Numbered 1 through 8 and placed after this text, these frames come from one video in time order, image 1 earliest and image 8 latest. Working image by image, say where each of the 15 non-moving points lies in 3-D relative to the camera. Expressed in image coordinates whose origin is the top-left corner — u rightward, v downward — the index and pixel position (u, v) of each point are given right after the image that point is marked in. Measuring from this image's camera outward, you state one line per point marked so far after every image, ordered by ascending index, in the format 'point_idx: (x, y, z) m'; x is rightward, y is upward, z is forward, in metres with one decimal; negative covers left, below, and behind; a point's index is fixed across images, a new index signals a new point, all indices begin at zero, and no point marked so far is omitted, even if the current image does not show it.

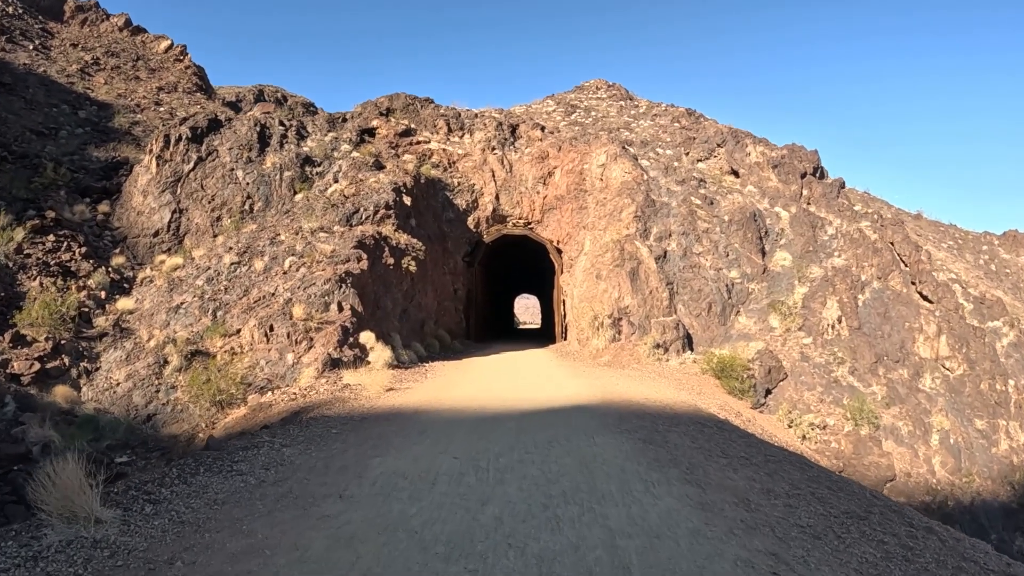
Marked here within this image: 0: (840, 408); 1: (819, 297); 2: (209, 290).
0: (+8.6, -3.1, +15.2) m
1: (+9.6, -0.2, +18.1) m
2: (-7.8, -0.1, +14.8) m
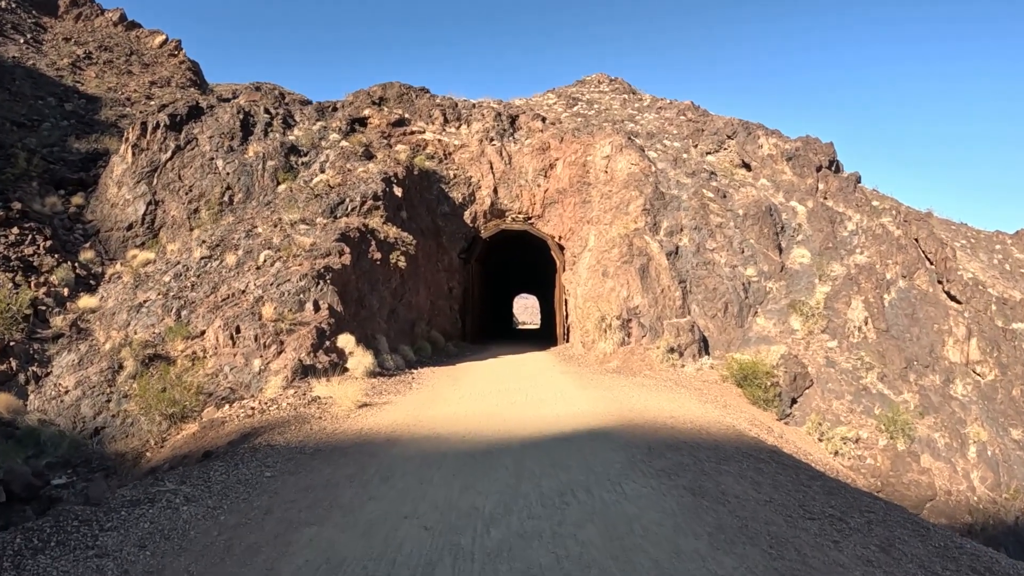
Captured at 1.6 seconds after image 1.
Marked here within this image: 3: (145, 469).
0: (+8.6, -3.1, +13.8) m
1: (+9.5, -0.2, +16.7) m
2: (-7.8, 0.0, +13.4) m
3: (-5.3, -2.6, +8.4) m
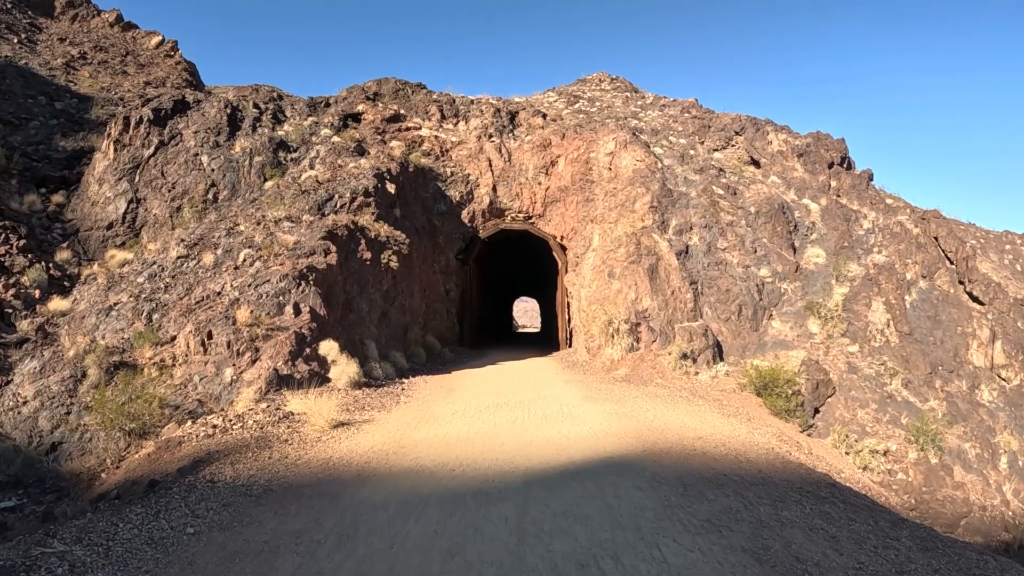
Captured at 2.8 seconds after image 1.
0: (+8.6, -3.1, +12.9) m
1: (+9.5, -0.2, +15.8) m
2: (-7.8, 0.0, +12.4) m
3: (-5.3, -2.6, +7.4) m
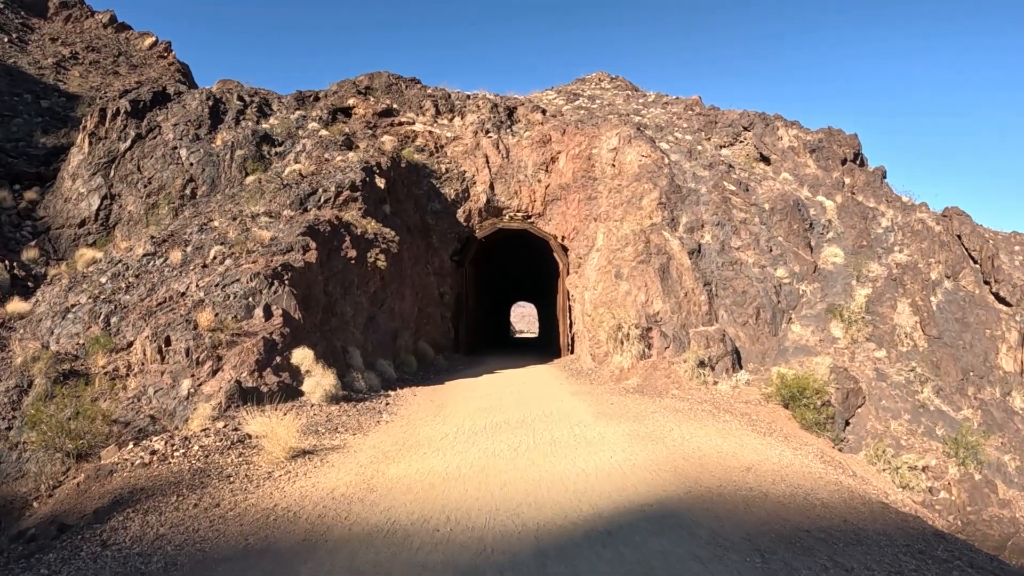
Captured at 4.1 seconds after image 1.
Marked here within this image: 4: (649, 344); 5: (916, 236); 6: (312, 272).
0: (+8.6, -3.1, +11.7) m
1: (+9.5, -0.3, +14.7) m
2: (-7.8, 0.0, +11.3) m
3: (-5.3, -2.6, +6.2) m
4: (+3.3, -1.4, +14.1) m
5: (+11.5, +1.5, +16.5) m
6: (-3.8, +0.3, +10.9) m
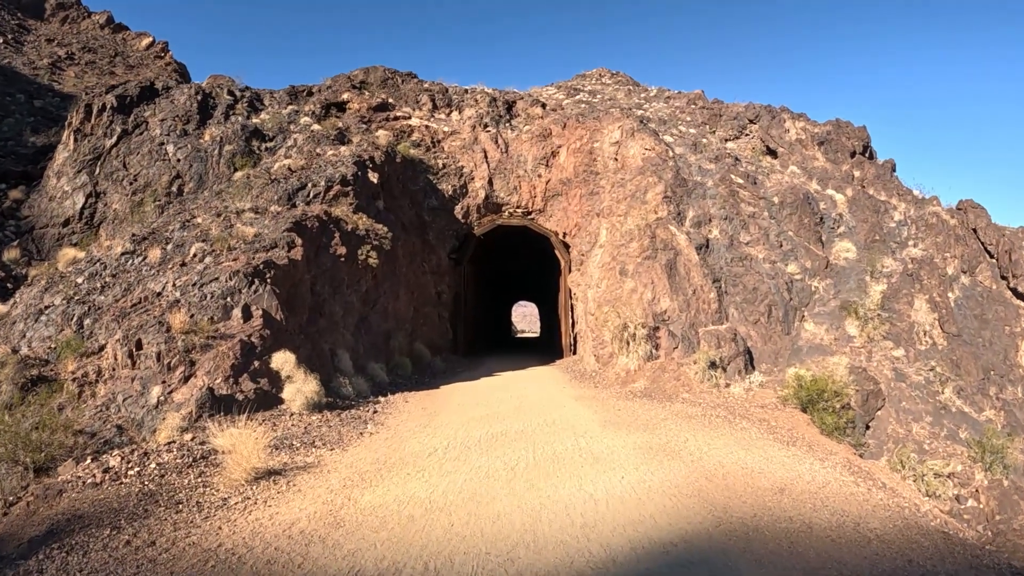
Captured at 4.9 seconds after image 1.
0: (+8.6, -3.0, +11.1) m
1: (+9.5, -0.2, +14.0) m
2: (-7.8, 0.0, +10.6) m
3: (-5.3, -2.6, +5.6) m
4: (+3.3, -1.3, +13.5) m
5: (+11.4, +1.6, +15.8) m
6: (-3.8, +0.3, +10.2) m
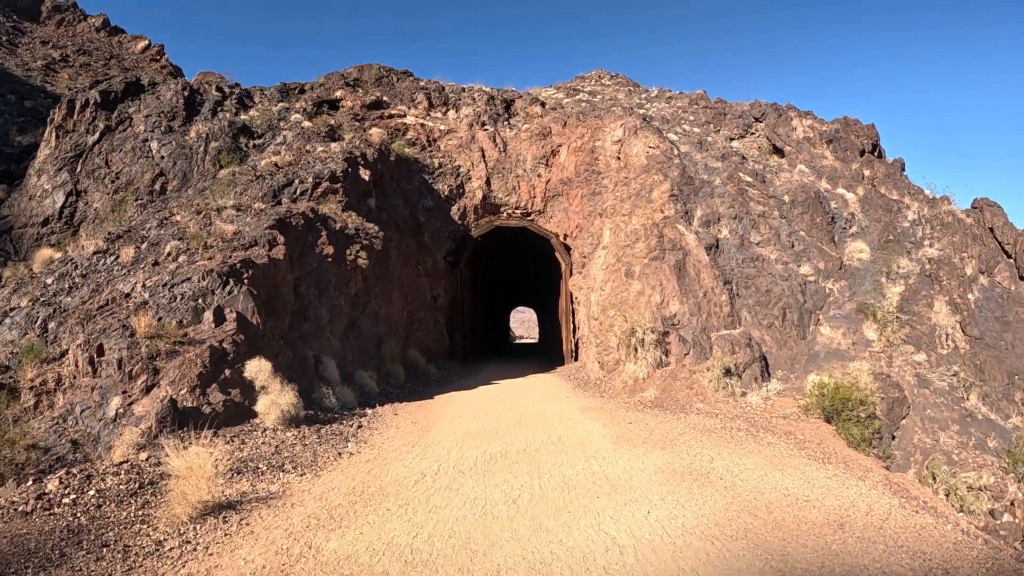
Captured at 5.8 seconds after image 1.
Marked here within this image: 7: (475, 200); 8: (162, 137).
0: (+8.6, -3.1, +10.4) m
1: (+9.4, -0.2, +13.3) m
2: (-7.8, -0.1, +9.9) m
3: (-5.3, -2.6, +4.8) m
4: (+3.3, -1.4, +12.7) m
5: (+11.4, +1.5, +15.1) m
6: (-3.8, +0.3, +9.5) m
7: (-1.2, +2.9, +18.8) m
8: (-10.3, +4.5, +17.1) m
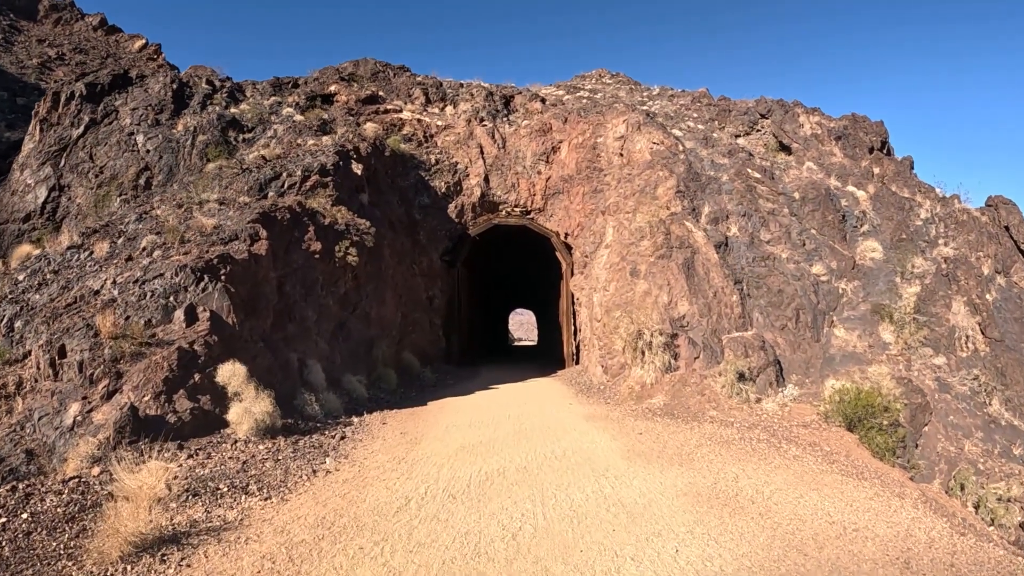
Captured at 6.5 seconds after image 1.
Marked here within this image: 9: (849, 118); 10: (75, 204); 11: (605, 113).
0: (+8.5, -3.1, +9.8) m
1: (+9.4, -0.3, +12.7) m
2: (-7.9, 0.0, +9.2) m
3: (-5.3, -2.5, +4.2) m
4: (+3.3, -1.4, +12.1) m
5: (+11.4, +1.5, +14.6) m
6: (-3.8, +0.3, +8.9) m
7: (-1.2, +2.9, +18.2) m
8: (-10.3, +4.5, +16.5) m
9: (+11.6, +5.8, +19.9) m
10: (-11.6, +2.2, +15.3) m
11: (+3.0, +5.6, +18.5) m
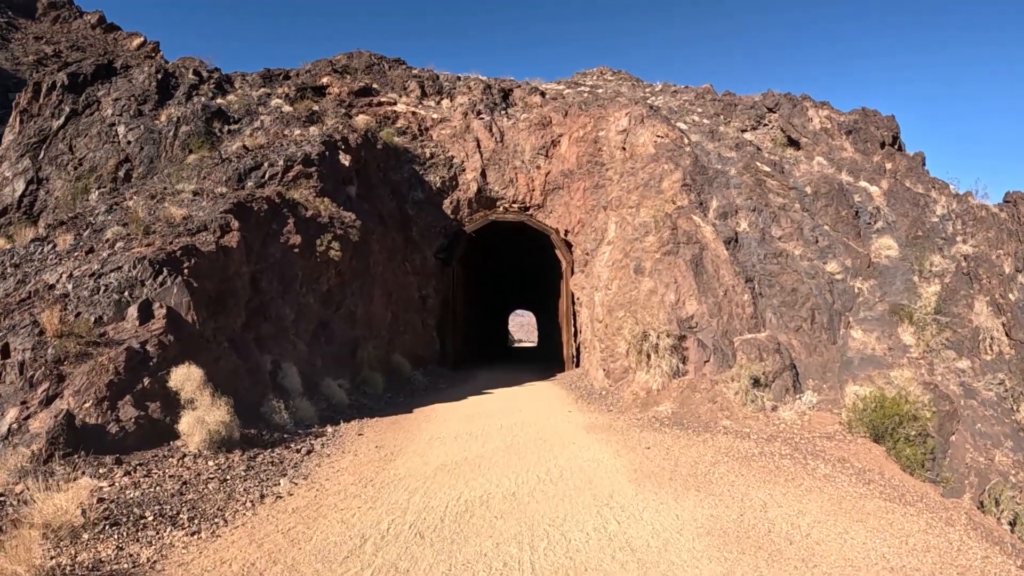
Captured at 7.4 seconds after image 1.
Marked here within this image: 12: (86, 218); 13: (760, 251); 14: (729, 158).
0: (+8.5, -3.0, +9.0) m
1: (+9.4, -0.2, +12.0) m
2: (-7.9, 0.0, +8.5) m
3: (-5.4, -2.5, +3.4) m
4: (+3.2, -1.3, +11.4) m
5: (+11.3, +1.5, +13.8) m
6: (-3.9, +0.4, +8.2) m
7: (-1.3, +2.9, +17.5) m
8: (-10.4, +4.5, +15.8) m
9: (+11.6, +5.8, +19.2) m
10: (-11.6, +2.3, +14.5) m
11: (+2.9, +5.6, +17.8) m
12: (-7.3, +1.2, +9.9) m
13: (+5.5, +0.8, +13.1) m
14: (+5.8, +3.5, +15.6) m
